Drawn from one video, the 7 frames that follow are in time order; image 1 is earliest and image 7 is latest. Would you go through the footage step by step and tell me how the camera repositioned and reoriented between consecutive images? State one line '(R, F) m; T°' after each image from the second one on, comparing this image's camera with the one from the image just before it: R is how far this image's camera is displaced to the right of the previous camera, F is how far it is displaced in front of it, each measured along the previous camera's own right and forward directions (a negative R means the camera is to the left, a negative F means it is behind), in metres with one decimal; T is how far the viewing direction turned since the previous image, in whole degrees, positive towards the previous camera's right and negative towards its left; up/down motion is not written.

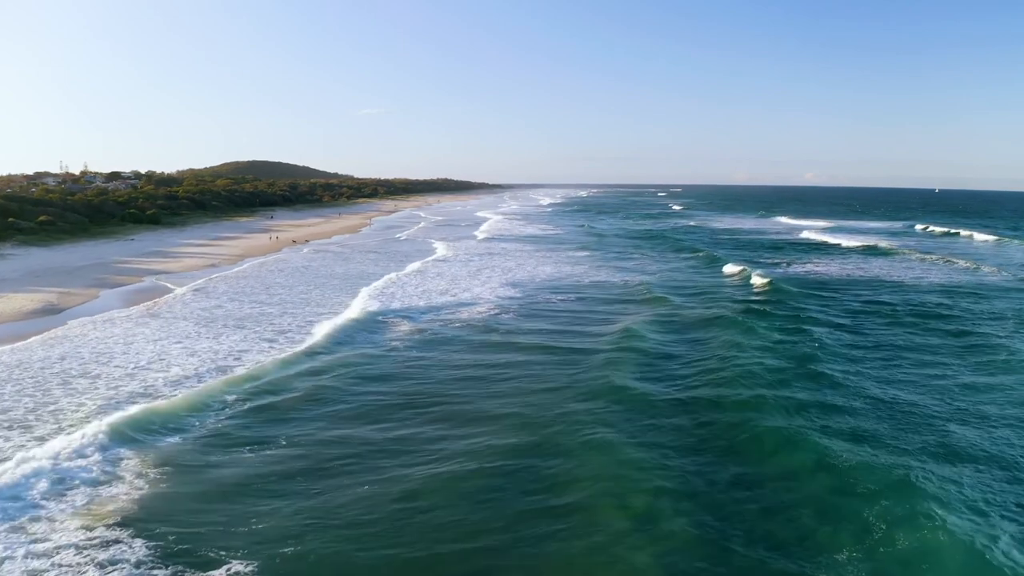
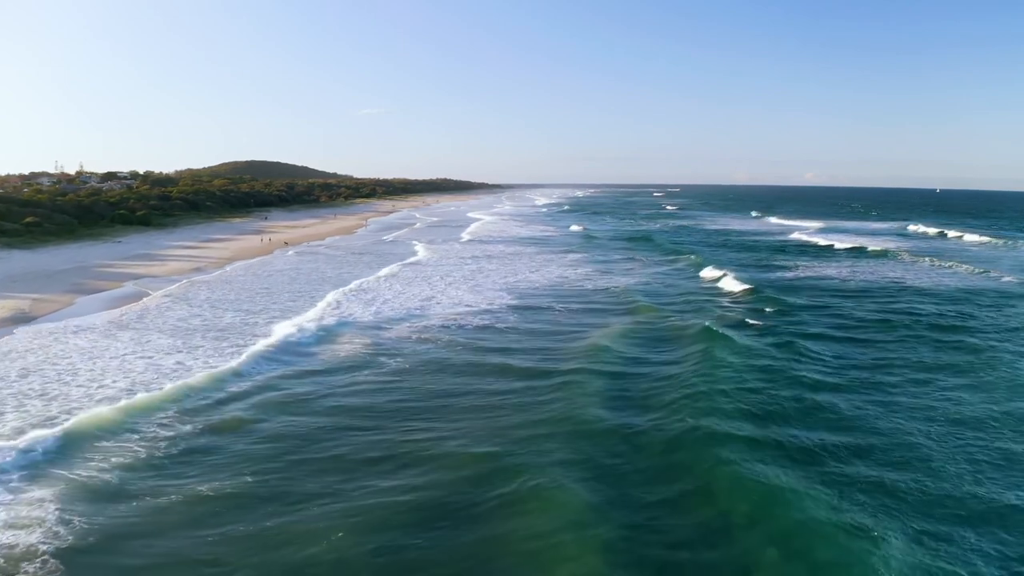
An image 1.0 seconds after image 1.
(+0.2, +1.0) m; 0°
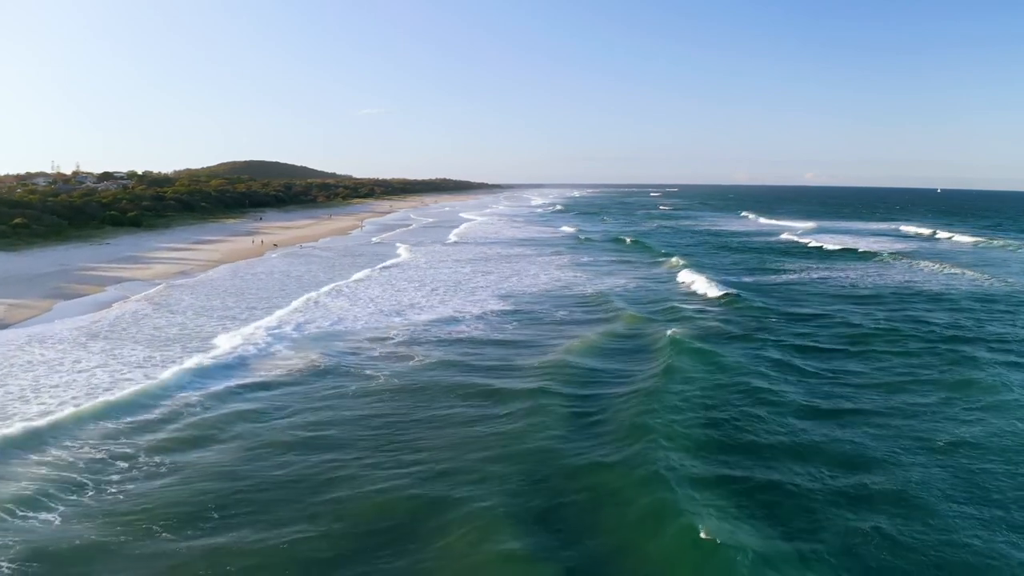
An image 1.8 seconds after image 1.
(+0.1, +1.0) m; 0°
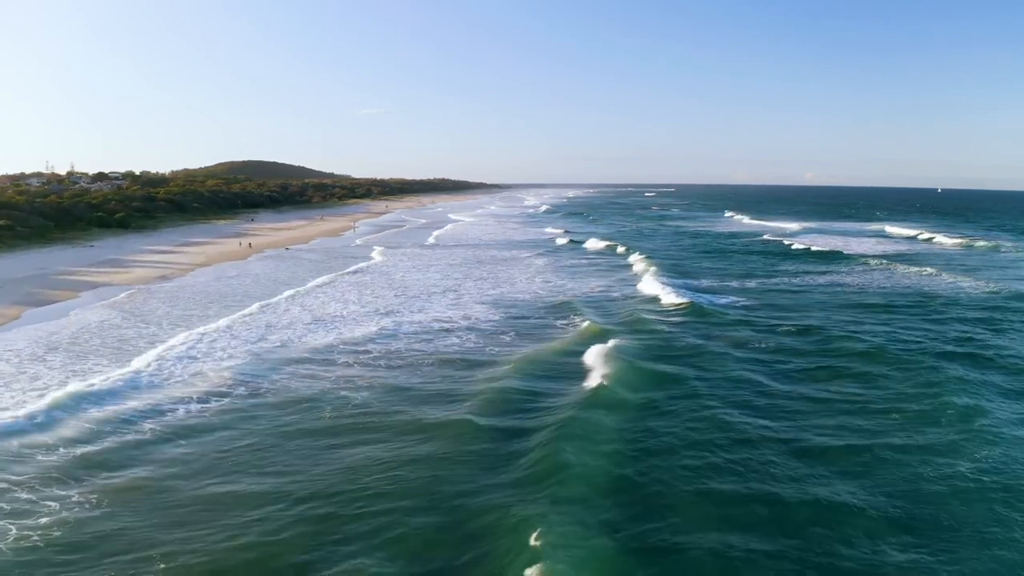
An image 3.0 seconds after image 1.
(+0.3, +1.0) m; 0°
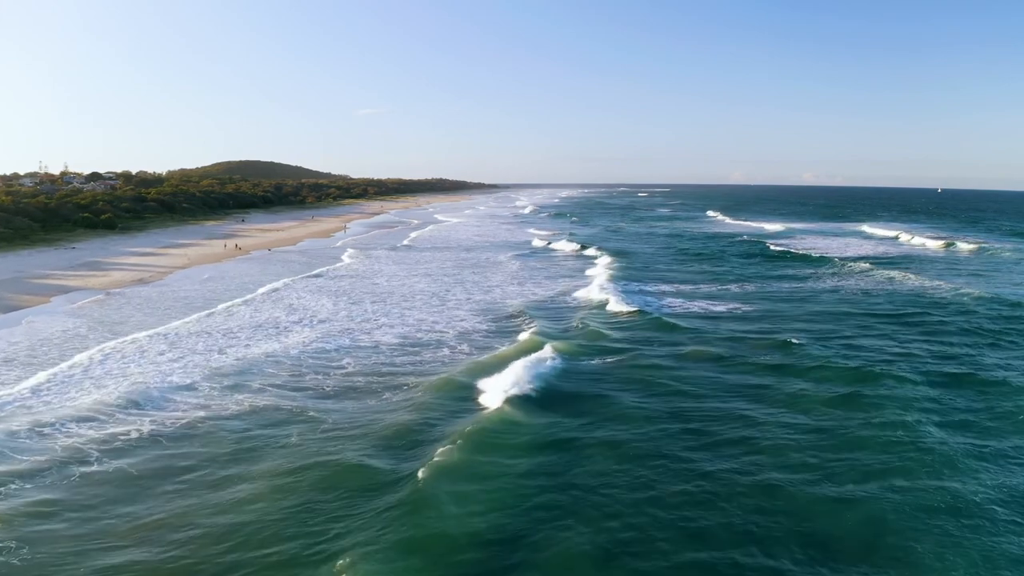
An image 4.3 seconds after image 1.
(+0.5, +0.7) m; 0°
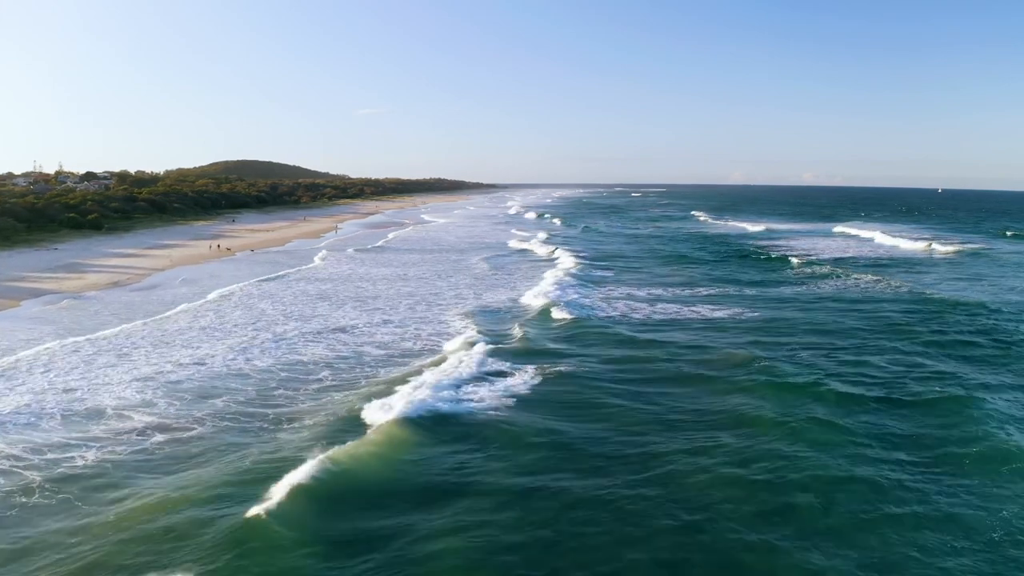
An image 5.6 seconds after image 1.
(+0.5, +0.7) m; 0°
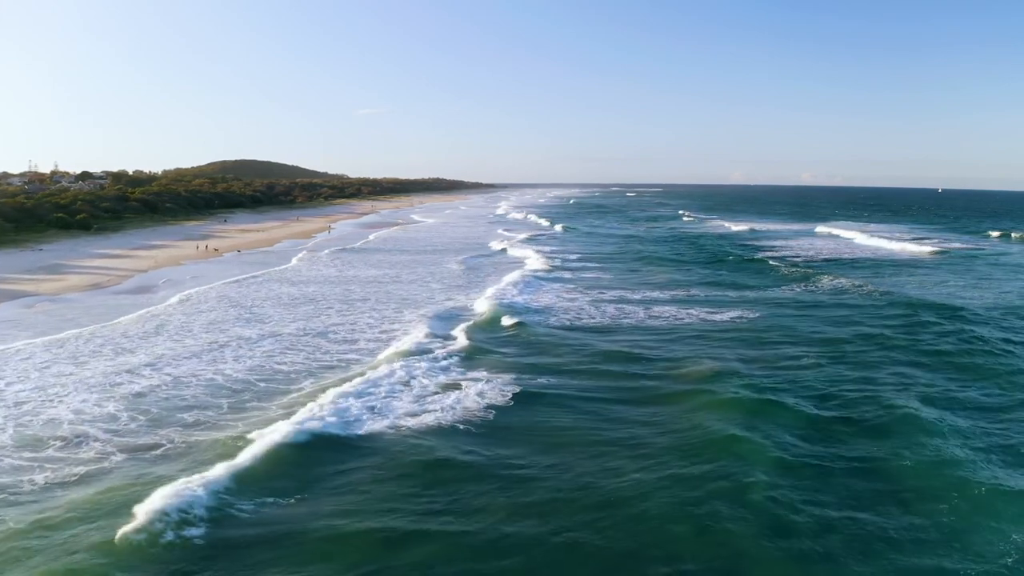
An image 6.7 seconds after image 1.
(+0.5, +0.5) m; 0°
